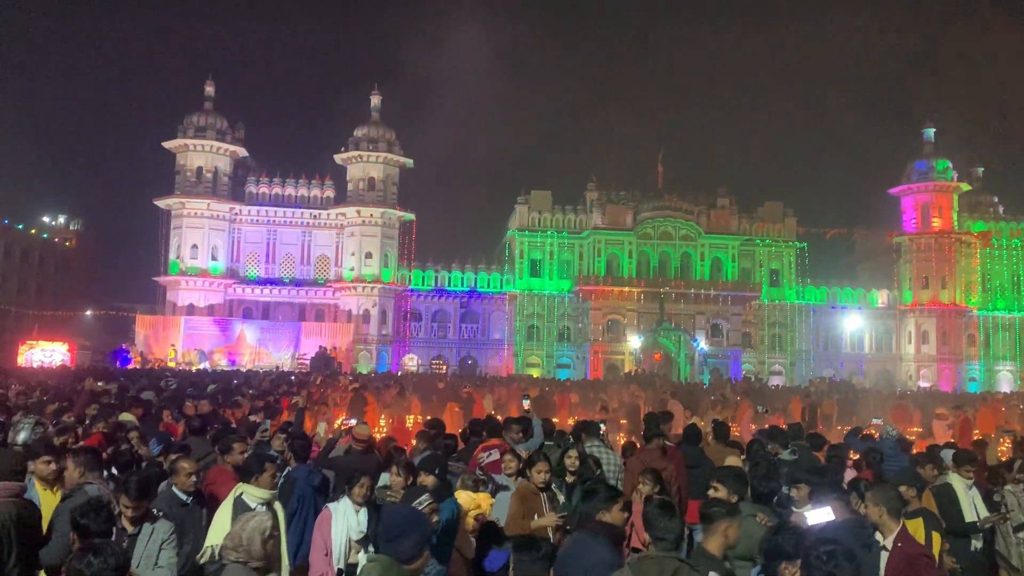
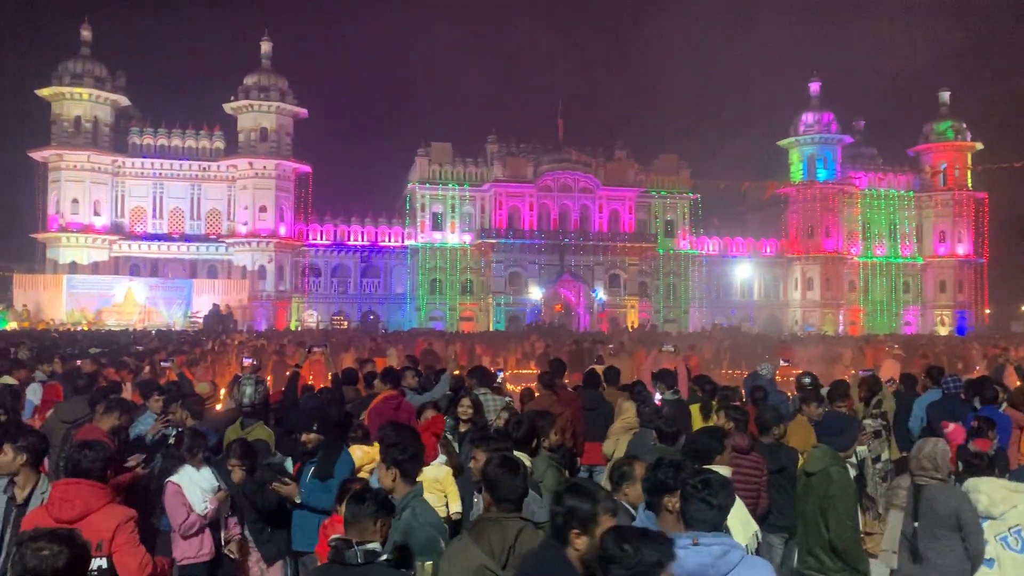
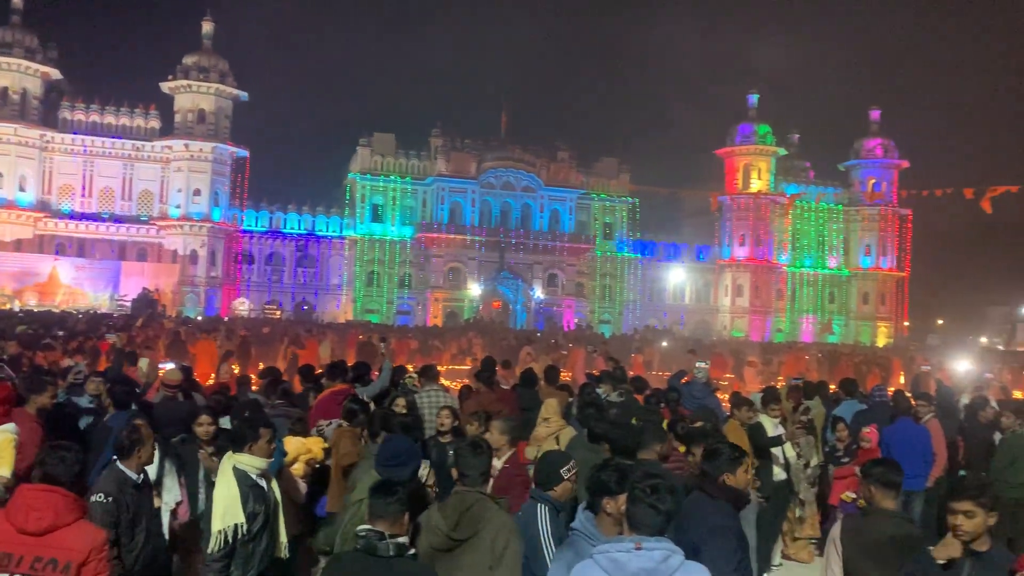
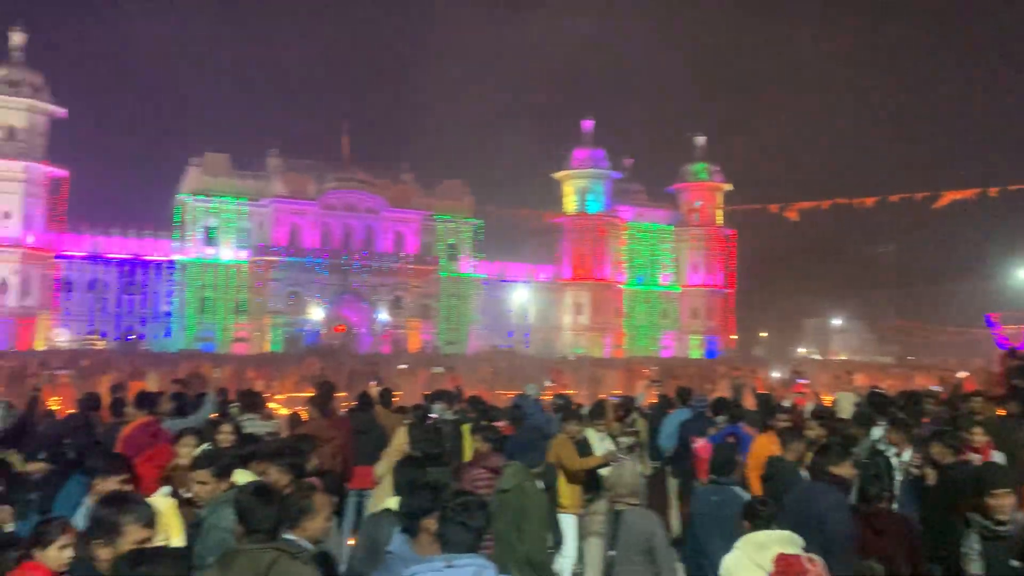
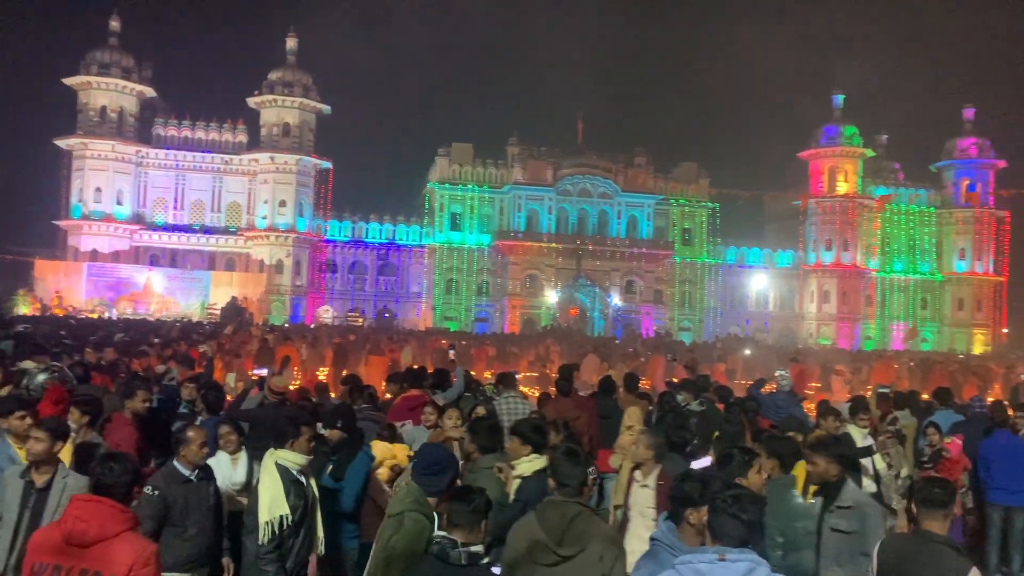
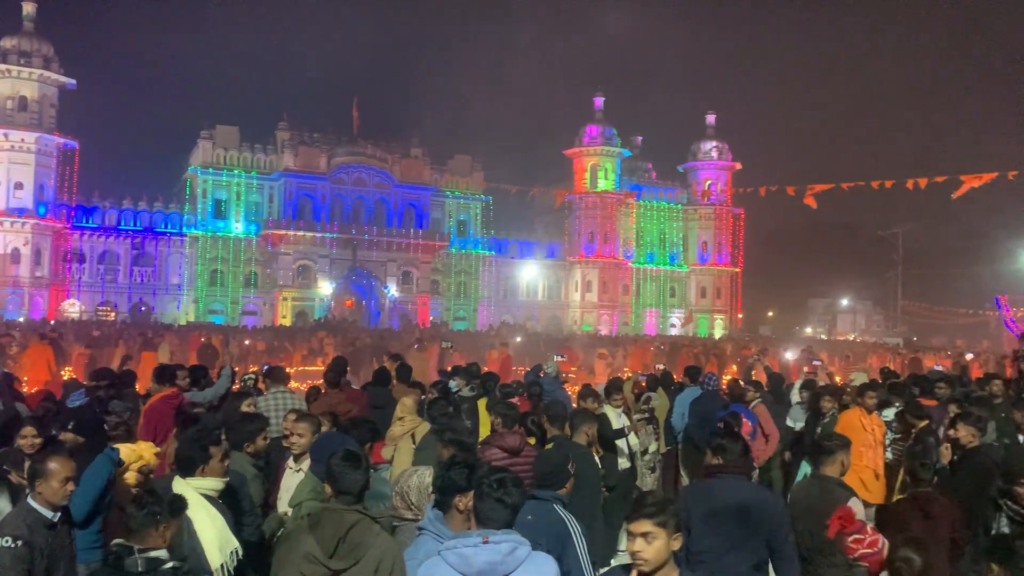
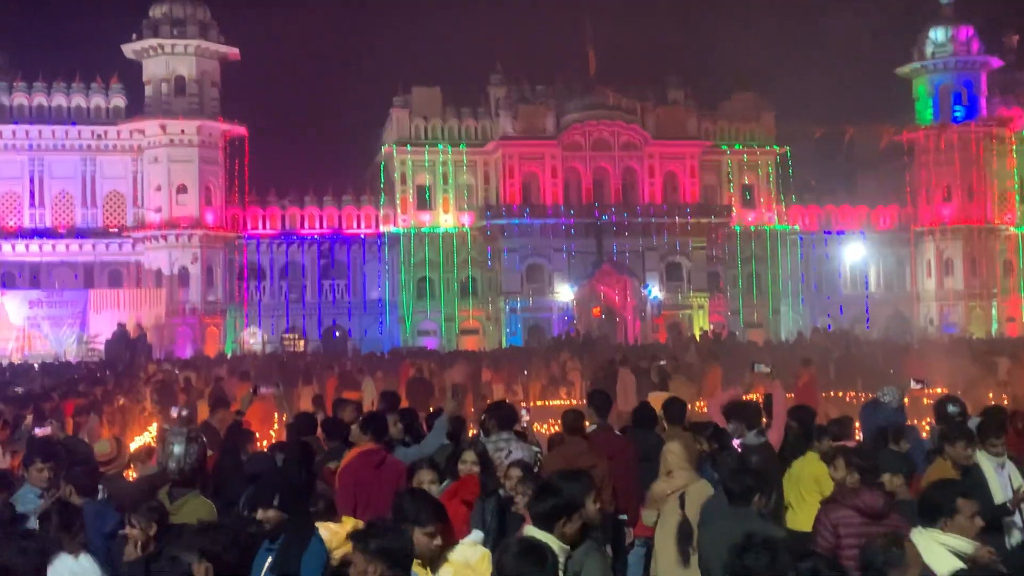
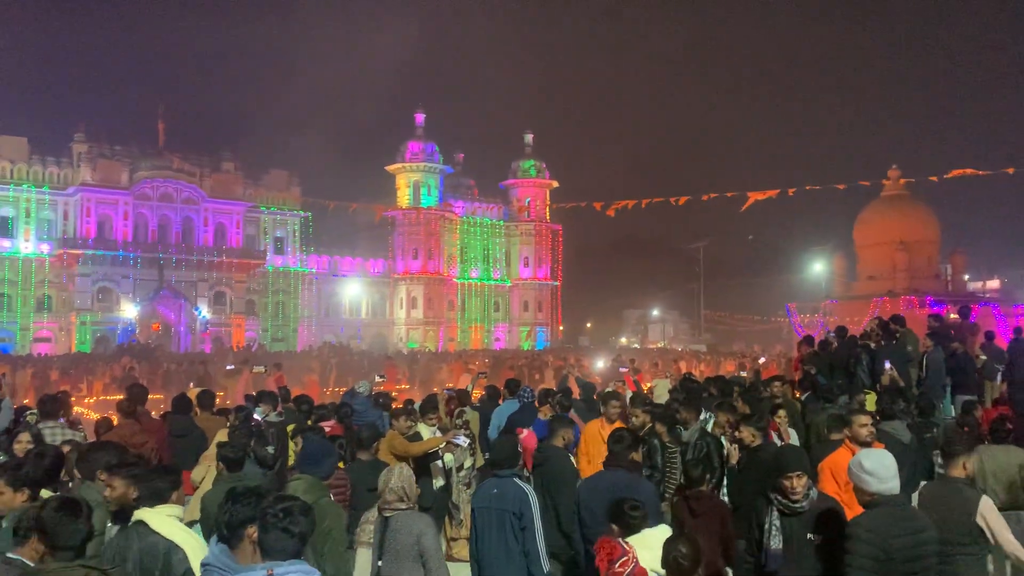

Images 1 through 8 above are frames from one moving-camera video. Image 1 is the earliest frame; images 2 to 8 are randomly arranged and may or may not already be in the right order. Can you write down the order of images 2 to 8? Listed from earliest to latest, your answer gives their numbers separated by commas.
5, 3, 6, 8, 4, 2, 7
